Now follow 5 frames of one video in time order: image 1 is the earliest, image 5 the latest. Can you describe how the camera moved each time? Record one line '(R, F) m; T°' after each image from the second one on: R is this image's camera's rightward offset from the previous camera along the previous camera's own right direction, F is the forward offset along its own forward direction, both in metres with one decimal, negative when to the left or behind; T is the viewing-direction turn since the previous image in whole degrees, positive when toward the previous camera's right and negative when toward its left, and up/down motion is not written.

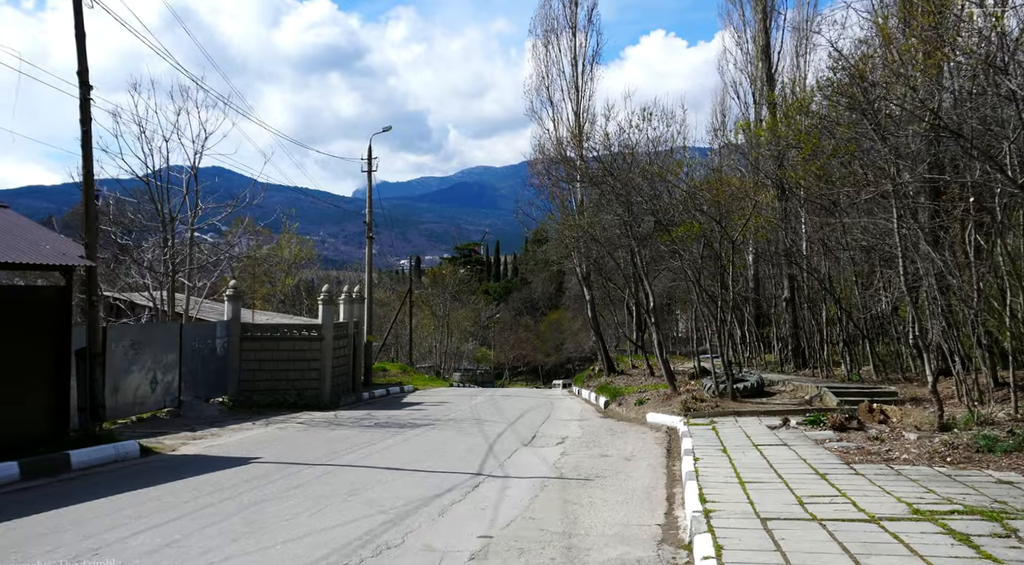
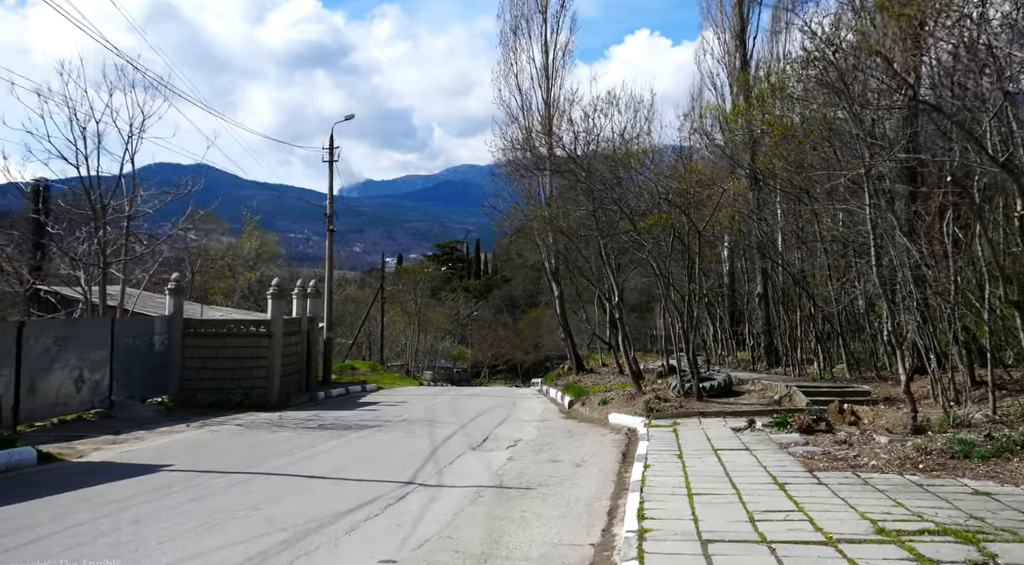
(+0.5, +1.0) m; +1°
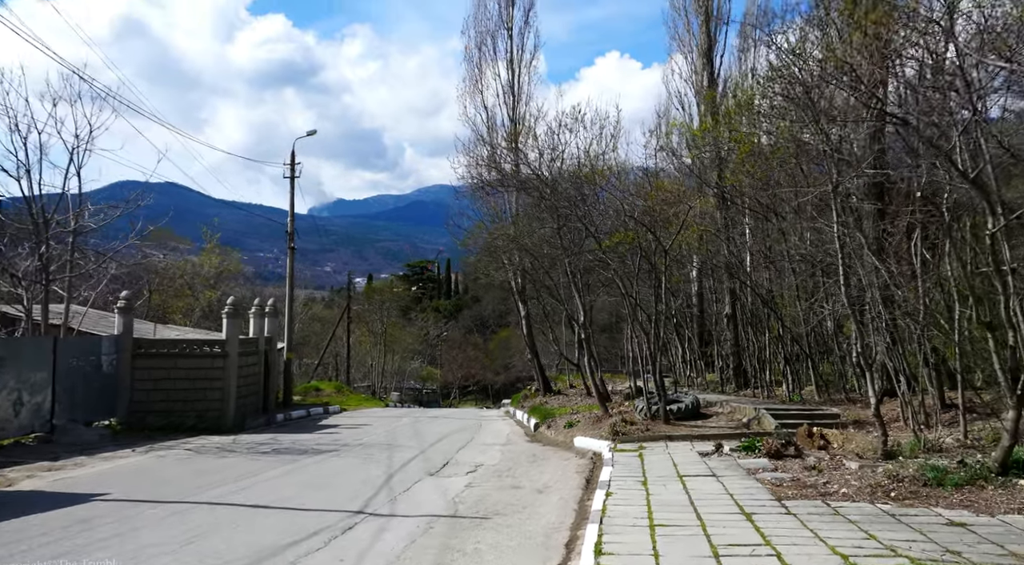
(+0.2, +0.4) m; +2°
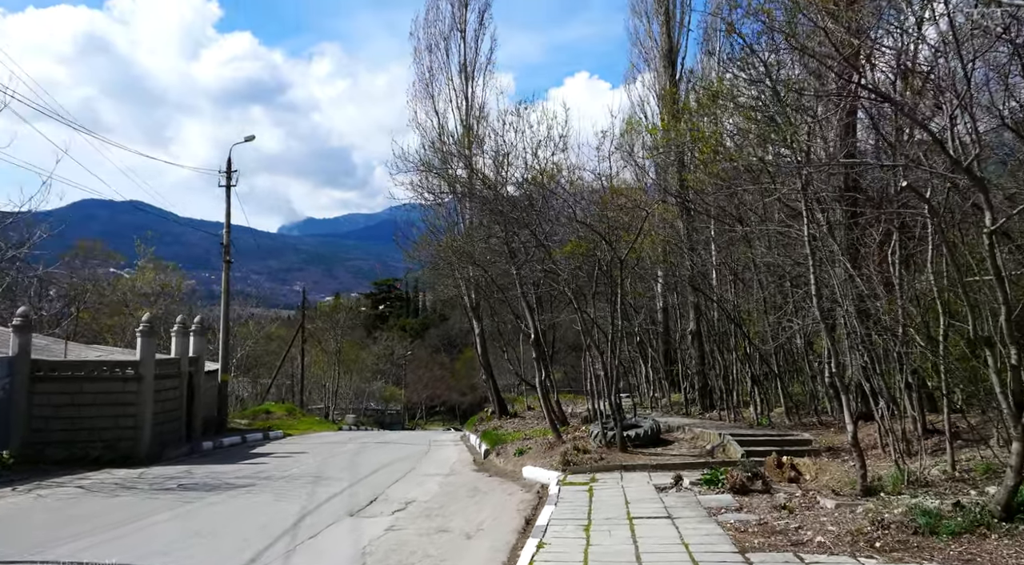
(+0.5, +1.5) m; +2°
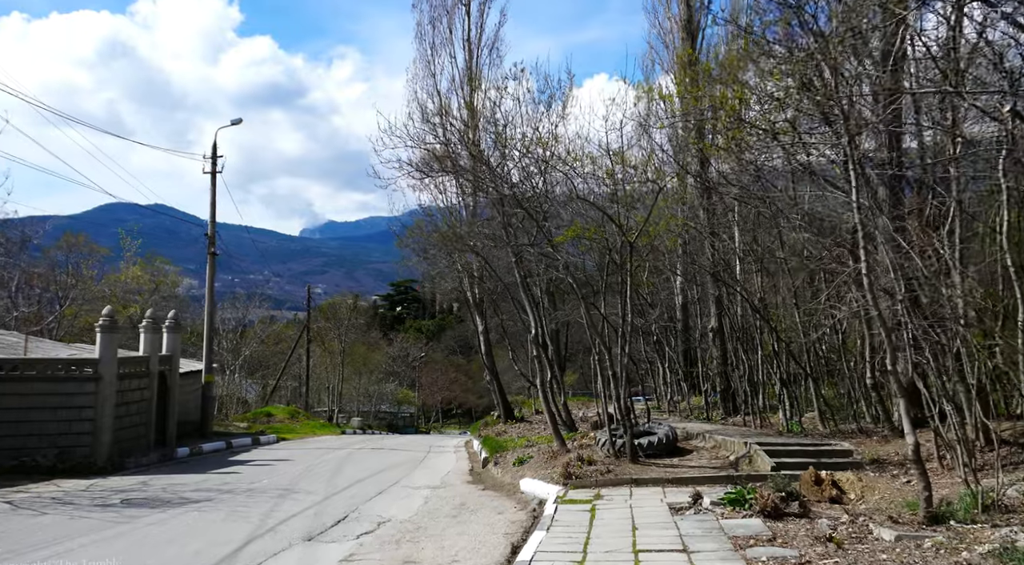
(+0.3, +1.8) m; -1°
